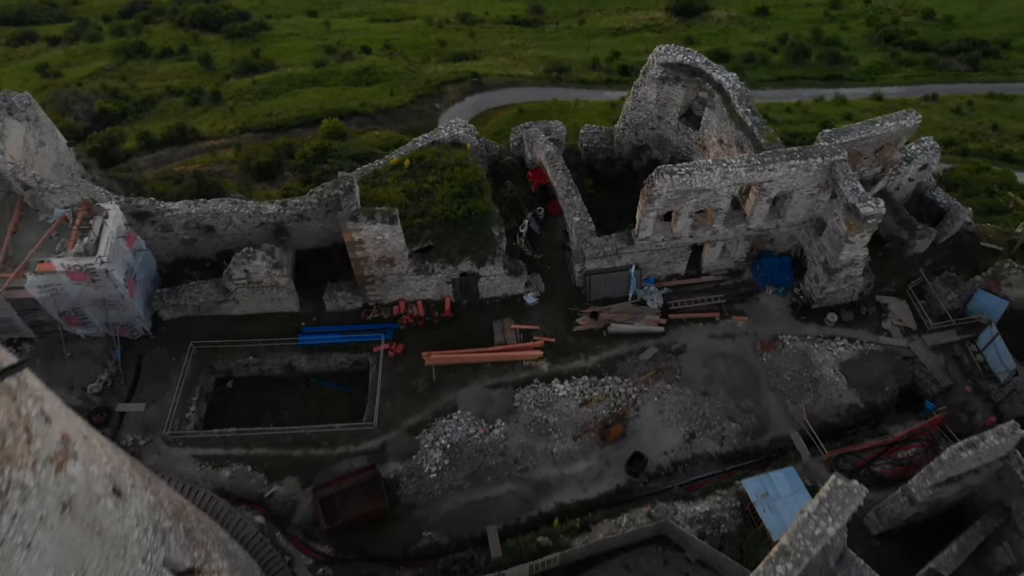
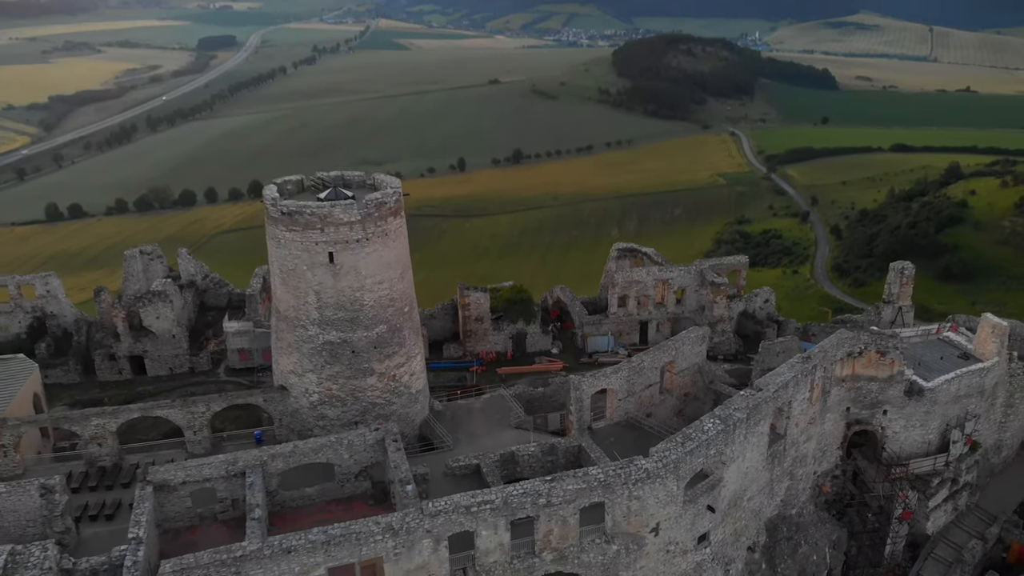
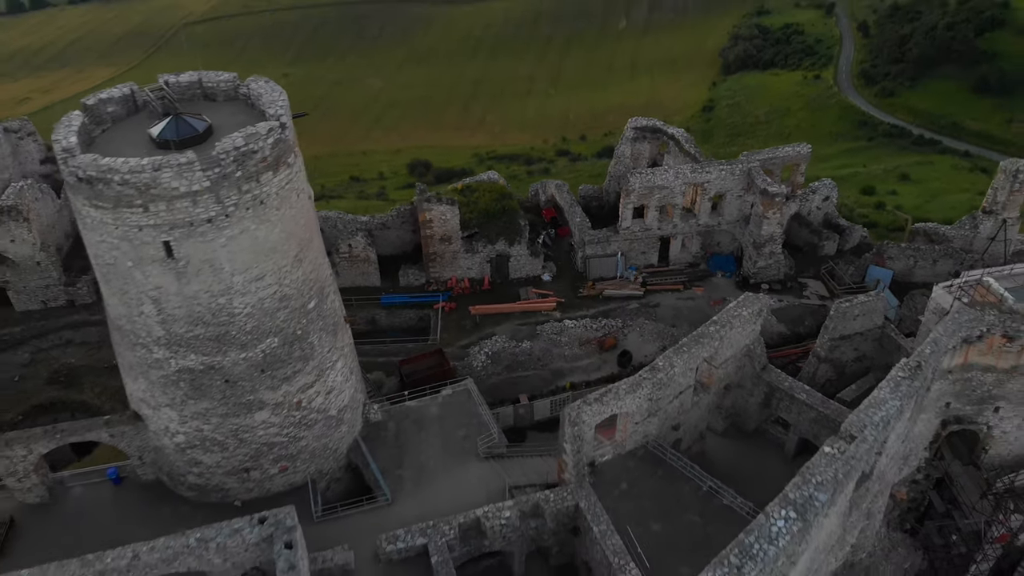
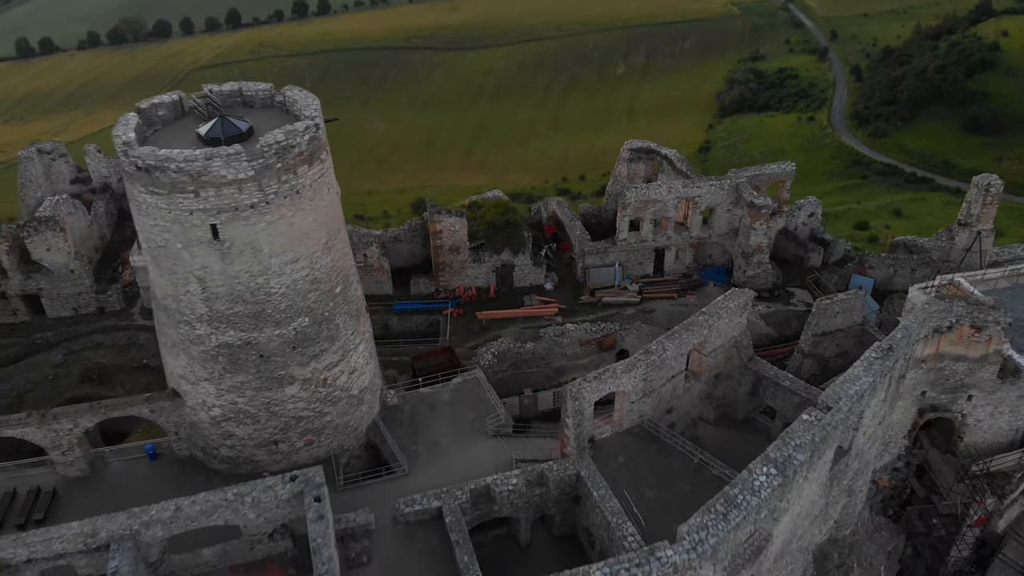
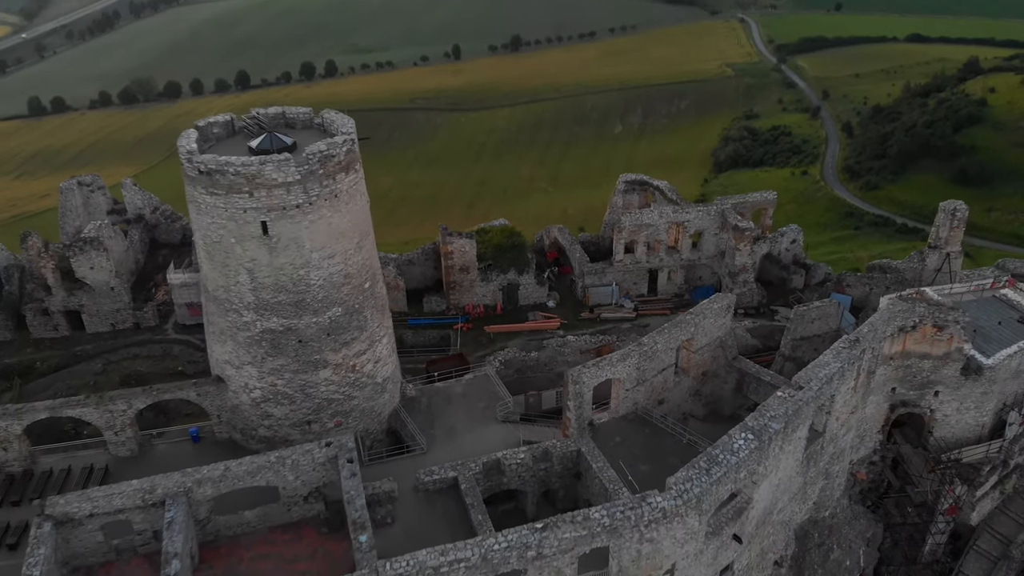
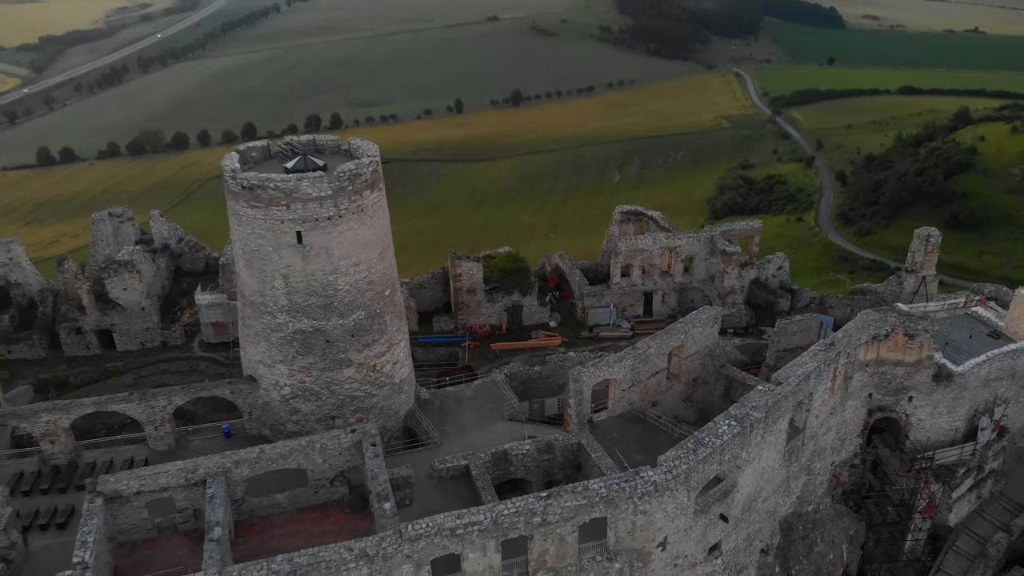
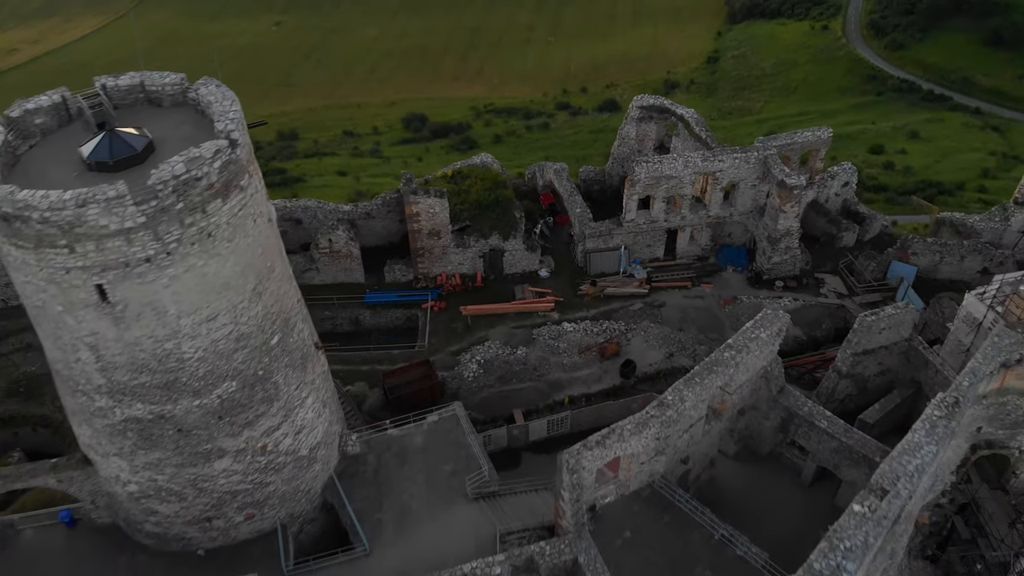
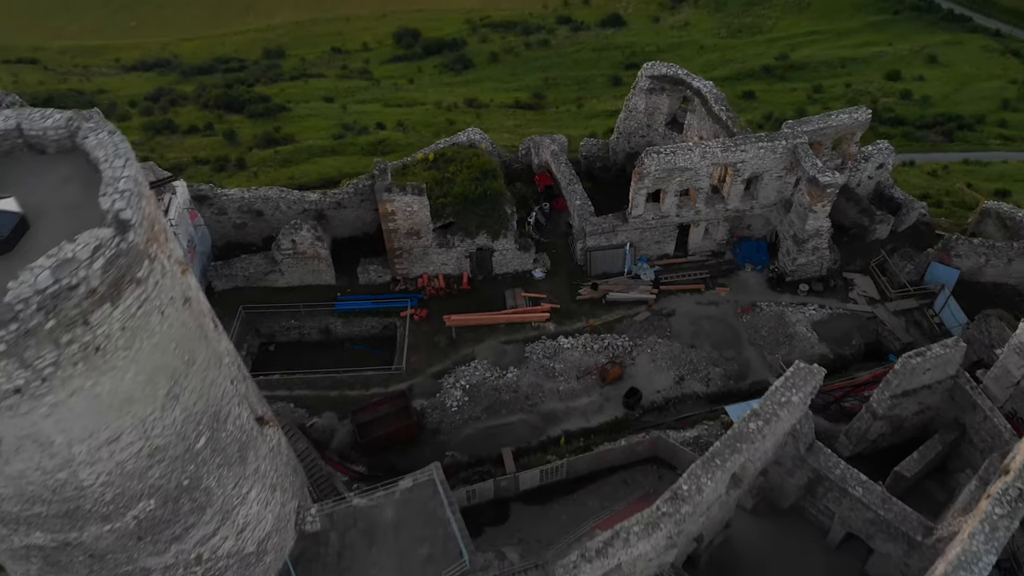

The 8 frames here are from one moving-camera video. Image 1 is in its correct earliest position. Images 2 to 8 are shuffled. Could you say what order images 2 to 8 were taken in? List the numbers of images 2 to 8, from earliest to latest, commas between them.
8, 7, 3, 4, 5, 6, 2
